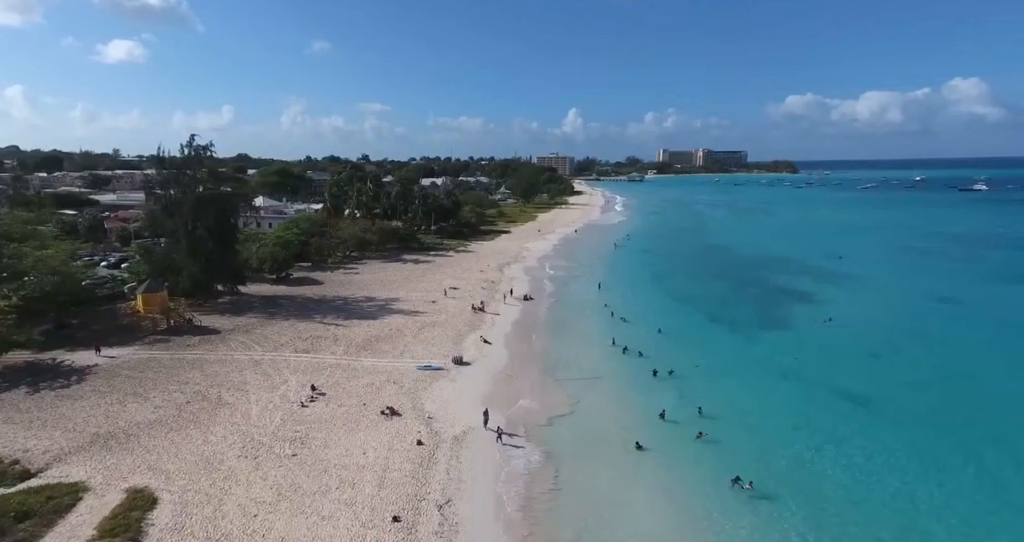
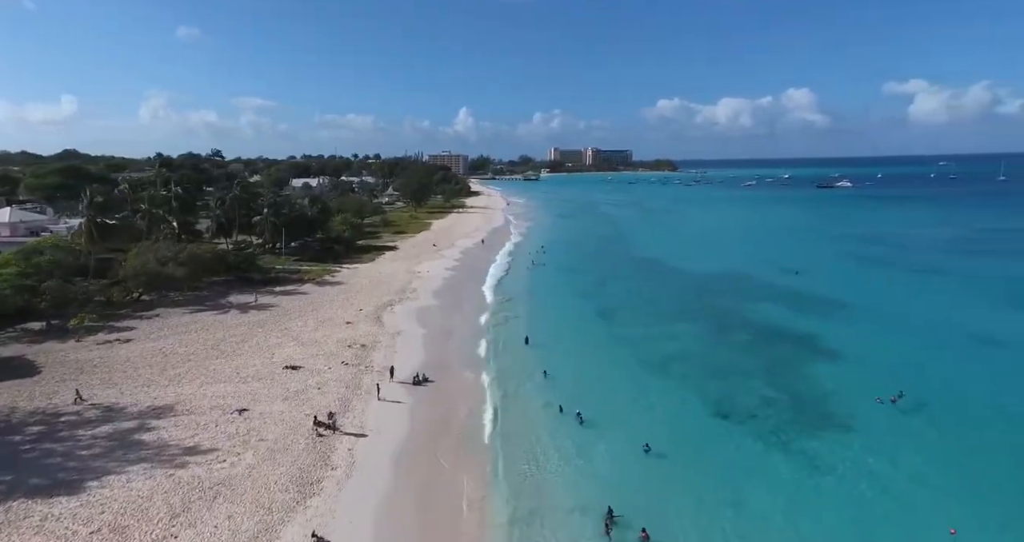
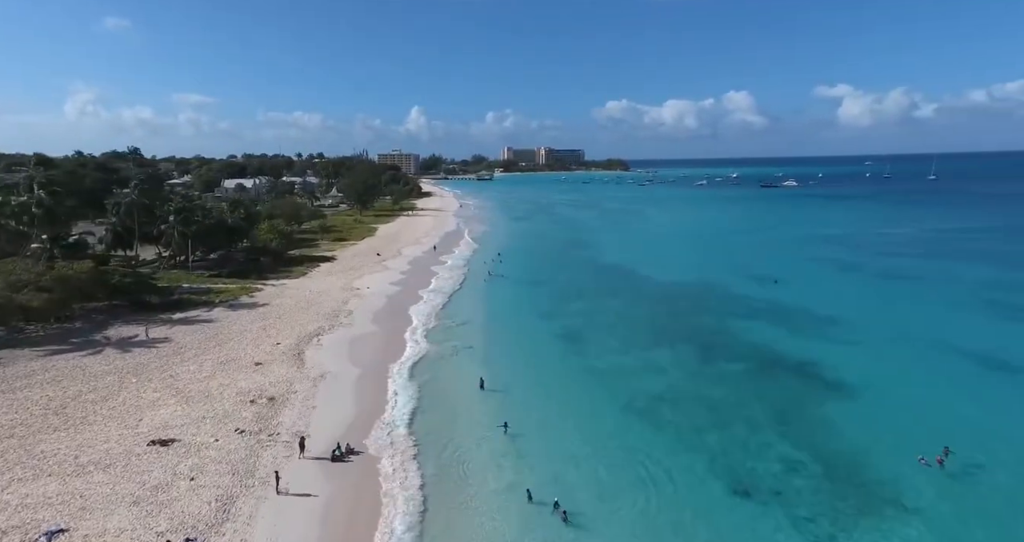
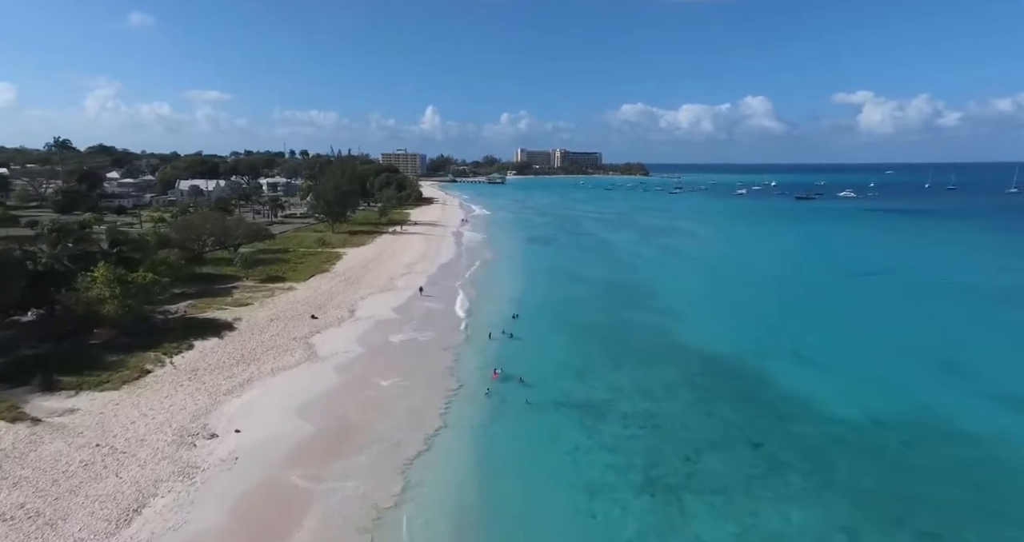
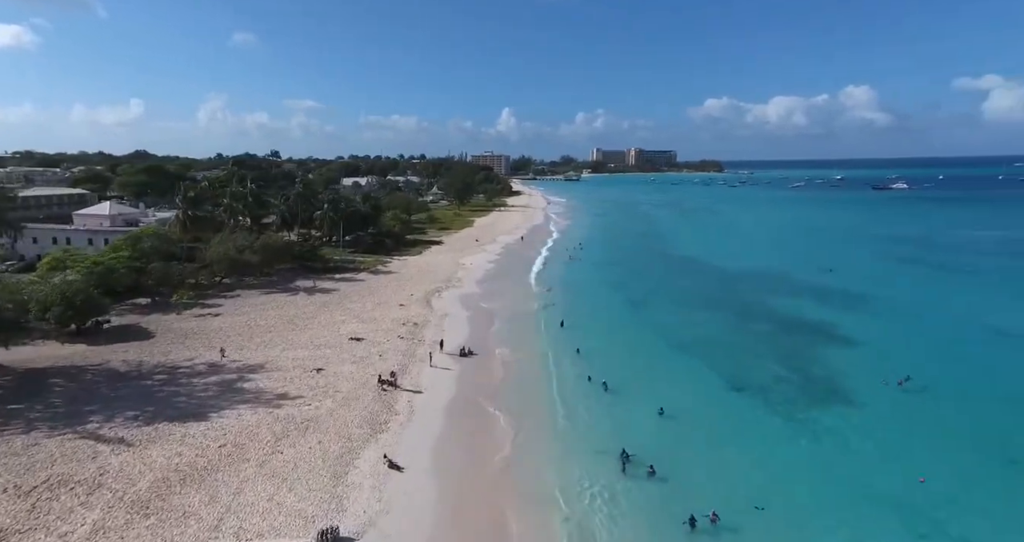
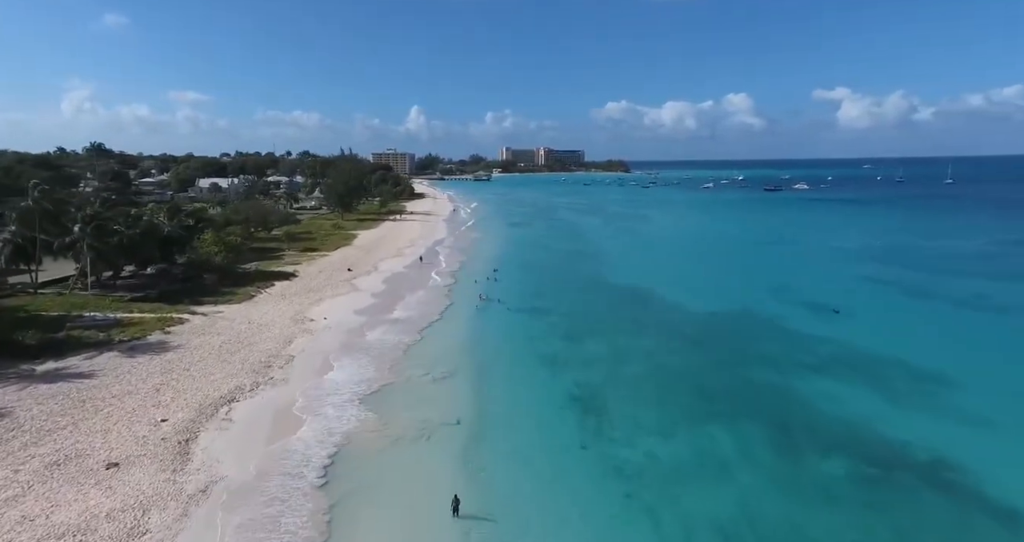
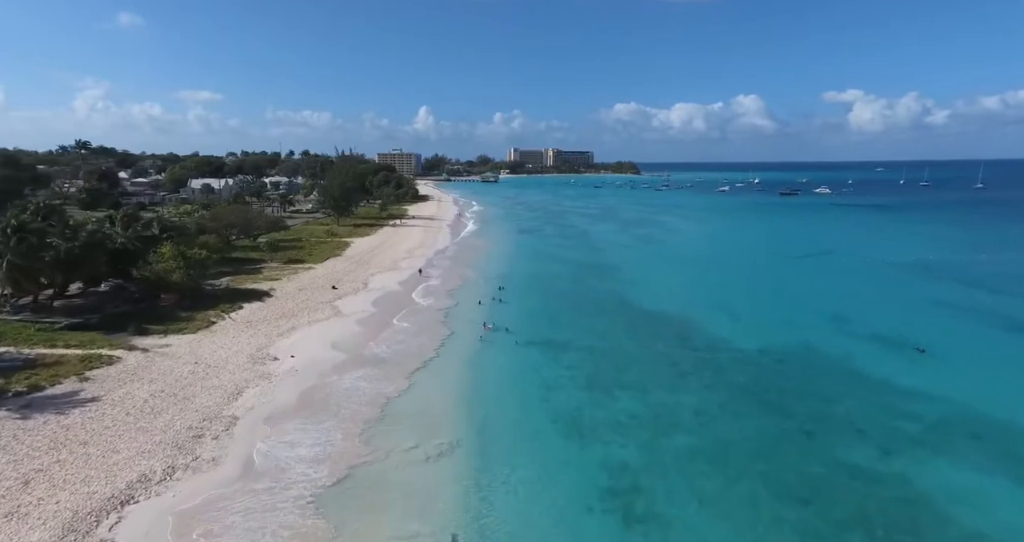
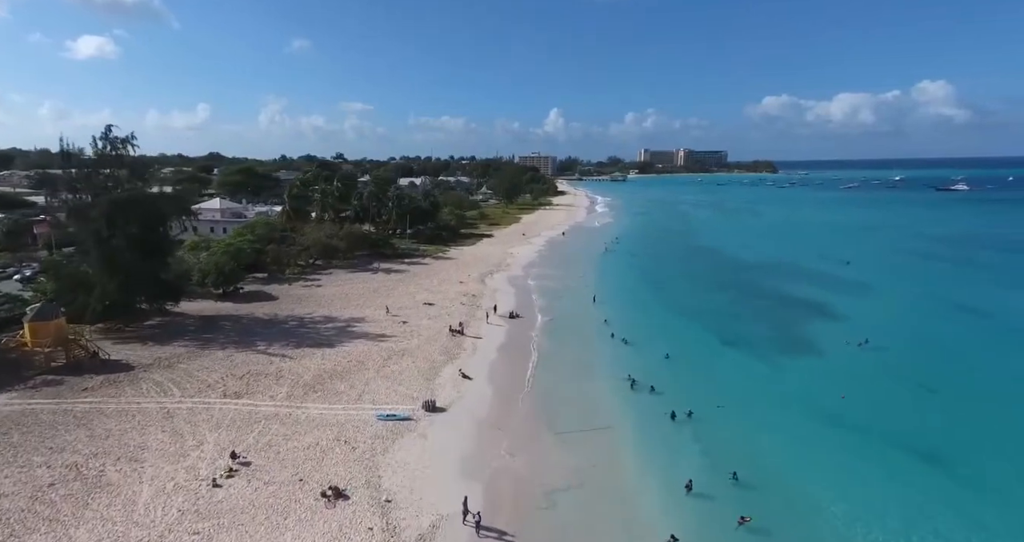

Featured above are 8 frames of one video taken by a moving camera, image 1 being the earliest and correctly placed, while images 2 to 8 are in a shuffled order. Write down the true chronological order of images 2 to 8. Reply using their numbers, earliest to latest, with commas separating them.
8, 5, 2, 3, 6, 7, 4
